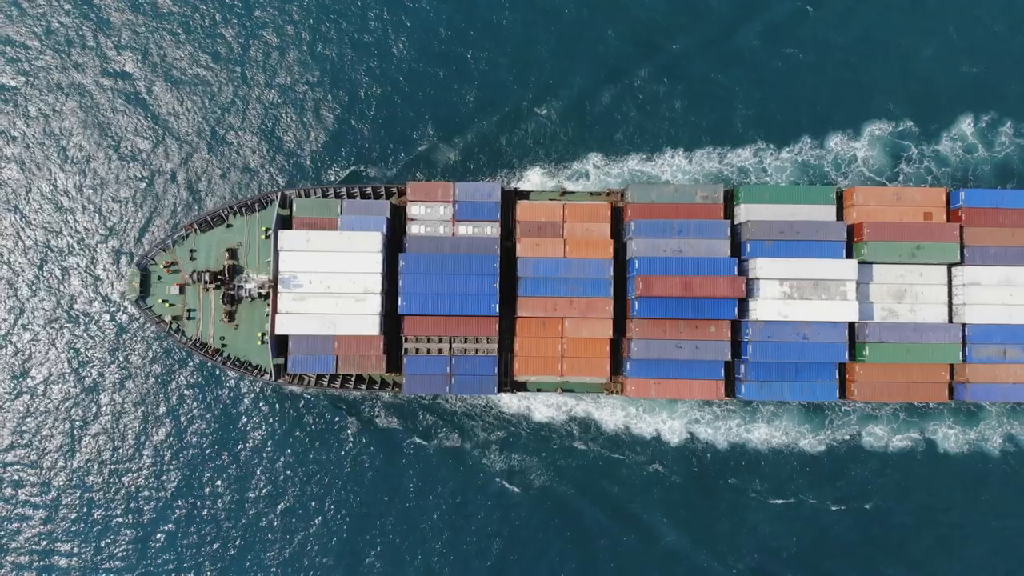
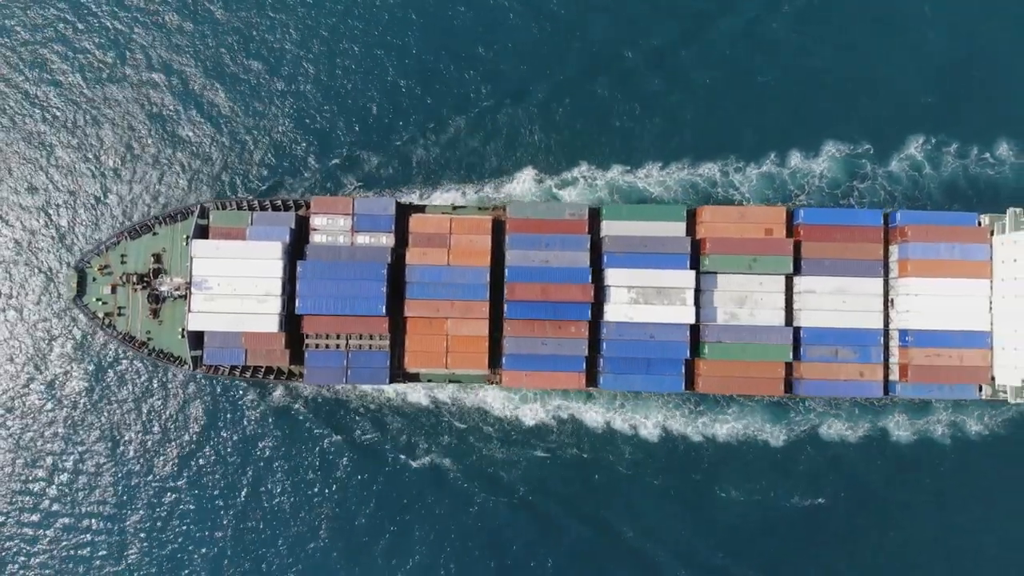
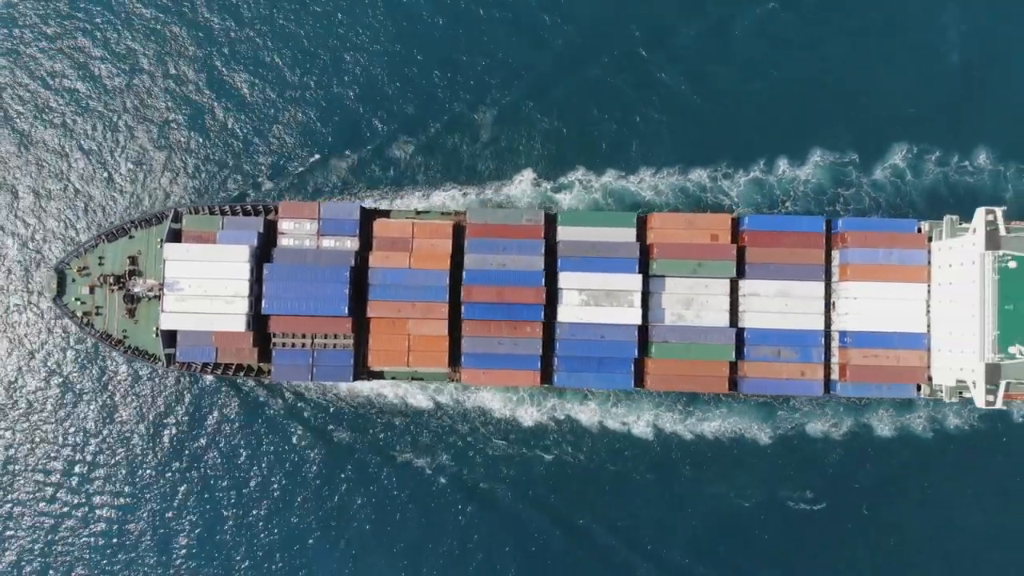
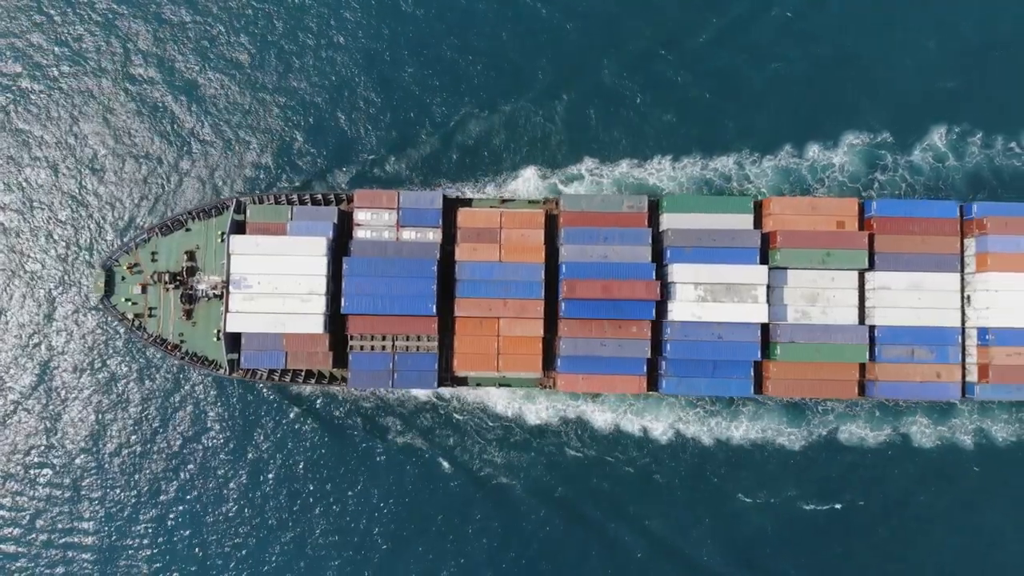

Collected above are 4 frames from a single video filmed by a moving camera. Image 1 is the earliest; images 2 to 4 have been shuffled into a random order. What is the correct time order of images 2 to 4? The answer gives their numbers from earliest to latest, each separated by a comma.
4, 2, 3
